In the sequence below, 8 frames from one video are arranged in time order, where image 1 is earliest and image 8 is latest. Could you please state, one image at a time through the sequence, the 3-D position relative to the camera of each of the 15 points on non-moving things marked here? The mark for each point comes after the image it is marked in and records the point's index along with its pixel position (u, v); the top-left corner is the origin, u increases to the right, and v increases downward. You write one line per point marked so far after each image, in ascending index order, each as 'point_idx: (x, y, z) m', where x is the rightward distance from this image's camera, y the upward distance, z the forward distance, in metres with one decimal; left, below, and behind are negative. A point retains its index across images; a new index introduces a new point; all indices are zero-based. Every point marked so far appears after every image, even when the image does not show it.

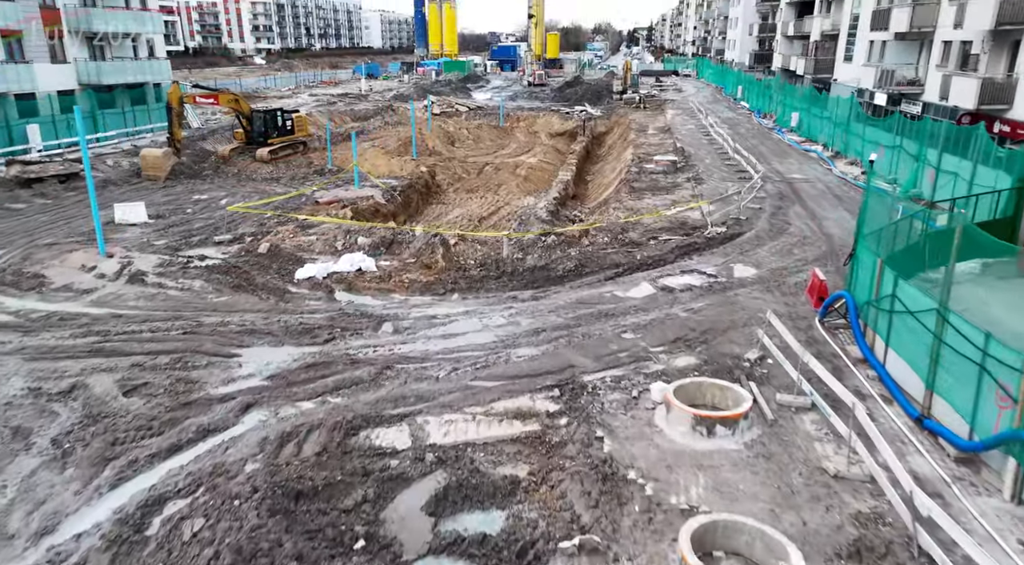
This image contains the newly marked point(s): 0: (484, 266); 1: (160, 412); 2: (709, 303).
0: (-0.5, +0.3, +12.7) m
1: (-4.0, -1.5, +7.5) m
2: (+3.0, -0.3, +10.2) m
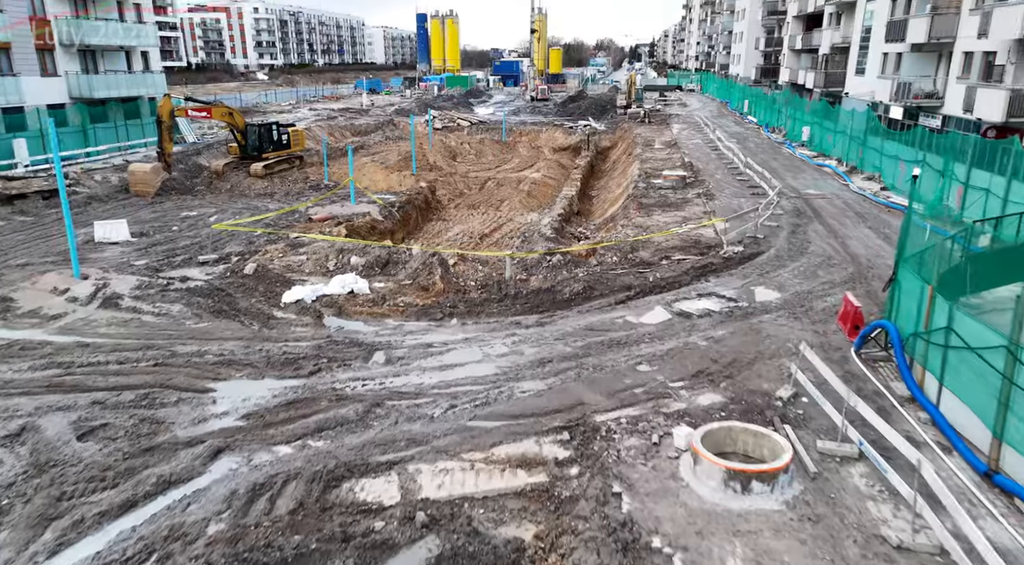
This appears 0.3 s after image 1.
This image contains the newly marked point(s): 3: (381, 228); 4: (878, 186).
0: (-0.5, -0.1, +11.8) m
1: (-4.0, -1.8, +6.6) m
2: (+3.1, -0.7, +9.3) m
3: (-3.4, +1.4, +17.2) m
4: (+10.2, +2.7, +18.4) m
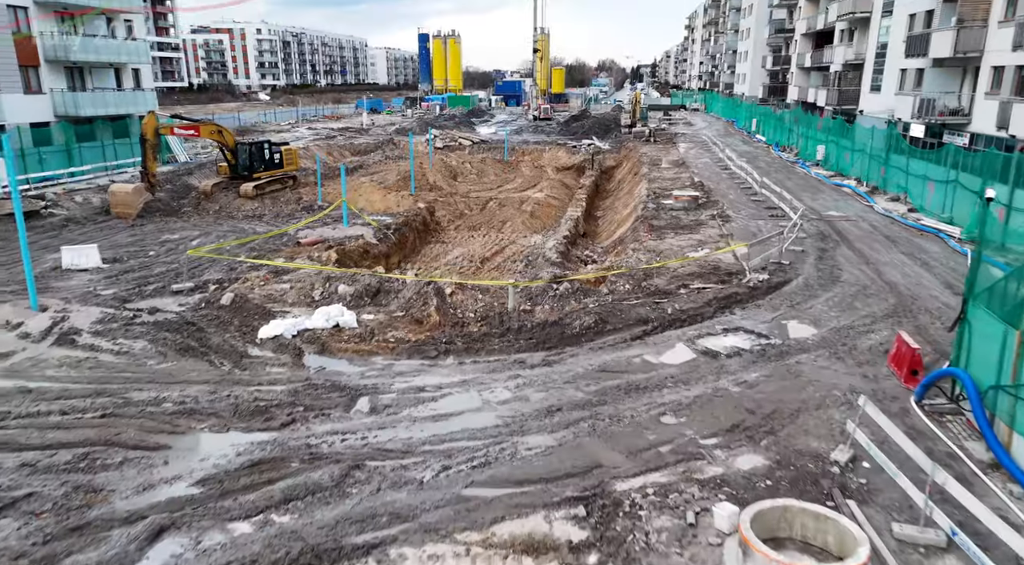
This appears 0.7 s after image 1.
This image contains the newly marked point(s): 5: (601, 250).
0: (-0.4, -0.6, +10.7) m
1: (-3.9, -2.1, +5.4) m
2: (+3.1, -1.1, +8.2) m
3: (-3.4, +0.7, +16.1) m
4: (+10.2, +2.0, +17.3) m
5: (+2.6, +0.9, +19.1) m
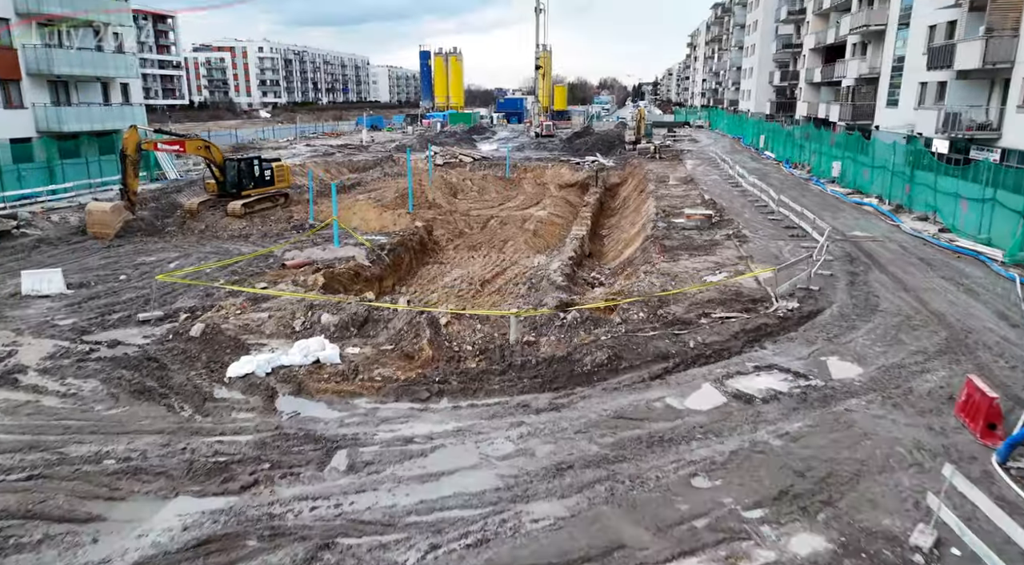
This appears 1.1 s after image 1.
0: (-0.4, -1.0, +9.5) m
1: (-3.9, -2.4, +4.2) m
2: (+3.1, -1.5, +7.0) m
3: (-3.3, +0.1, +15.0) m
4: (+10.3, +1.4, +16.1) m
5: (+2.6, +0.3, +18.0) m
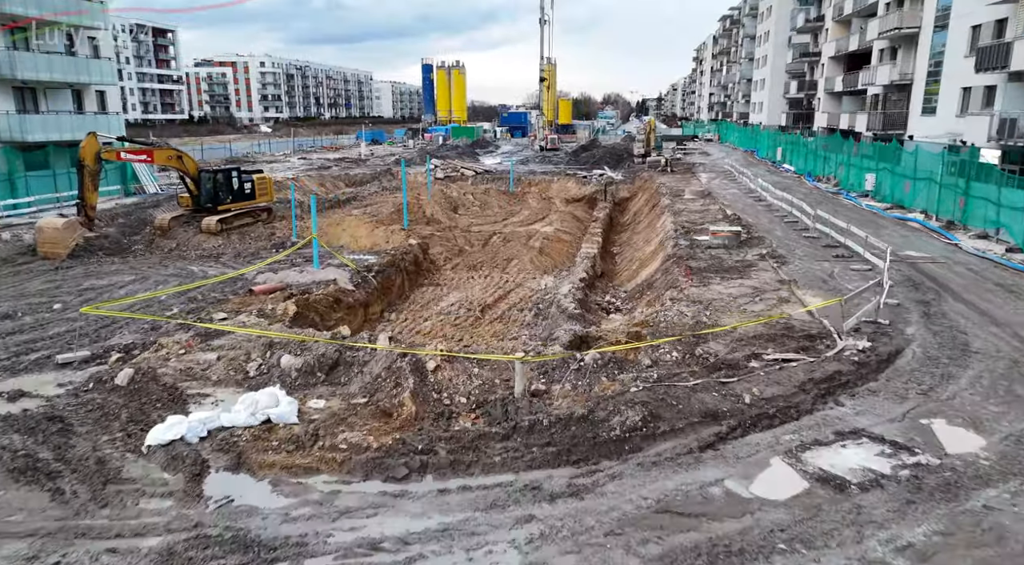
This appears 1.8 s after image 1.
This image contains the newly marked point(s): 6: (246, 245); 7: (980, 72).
0: (-0.3, -1.5, +7.5) m
1: (-3.9, -2.7, +2.2) m
2: (+3.2, -1.9, +4.9) m
3: (-3.2, -0.4, +13.0) m
4: (+10.4, +0.8, +14.1) m
5: (+2.7, -0.3, +16.0) m
6: (-7.0, +1.0, +17.4) m
7: (+13.4, +6.0, +19.0) m
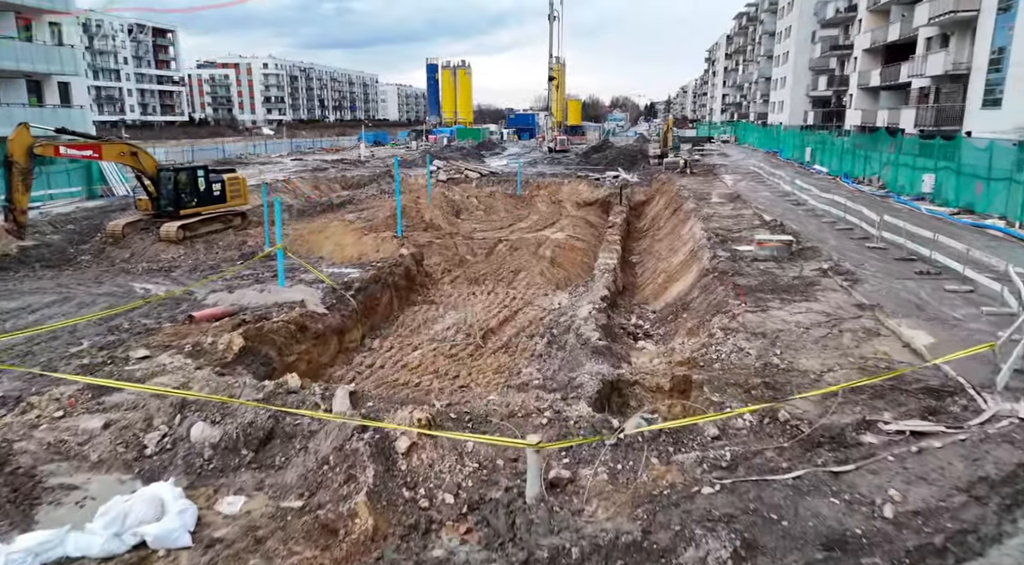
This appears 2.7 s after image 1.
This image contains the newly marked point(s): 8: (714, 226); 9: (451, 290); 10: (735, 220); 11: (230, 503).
0: (-0.3, -1.8, +4.9) m
1: (-3.8, -3.0, -0.3) m
2: (+3.2, -2.2, +2.3) m
3: (-3.1, -0.8, +10.5) m
4: (+10.5, +0.4, +11.5) m
5: (+2.9, -0.7, +13.4) m
6: (-6.8, +0.6, +15.0) m
7: (+13.6, +5.6, +16.4) m
8: (+5.7, +1.6, +18.8) m
9: (-1.5, -0.2, +15.9) m
10: (+6.5, +1.8, +19.4) m
11: (-2.2, -1.7, +5.1) m
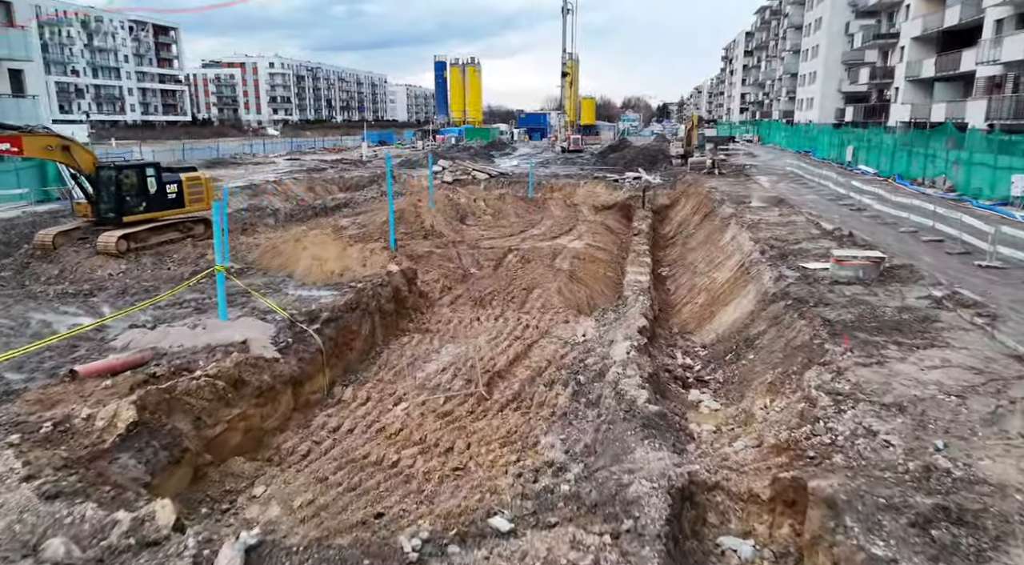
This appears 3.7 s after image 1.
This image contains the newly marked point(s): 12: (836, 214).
0: (-0.2, -2.2, +2.0) m
1: (-3.8, -3.4, -3.1) m
2: (+3.3, -2.6, -0.6) m
3: (-2.9, -1.2, +7.7) m
4: (+10.7, -0.1, +8.4) m
5: (+3.1, -1.2, +10.5) m
6: (-6.6, +0.2, +12.2) m
7: (+13.9, +5.1, +13.3) m
8: (+6.0, +1.1, +15.9) m
9: (-1.2, -0.6, +13.0) m
10: (+6.8, +1.4, +16.4) m
11: (-2.1, -2.1, +2.3) m
12: (+8.6, +1.8, +17.6) m
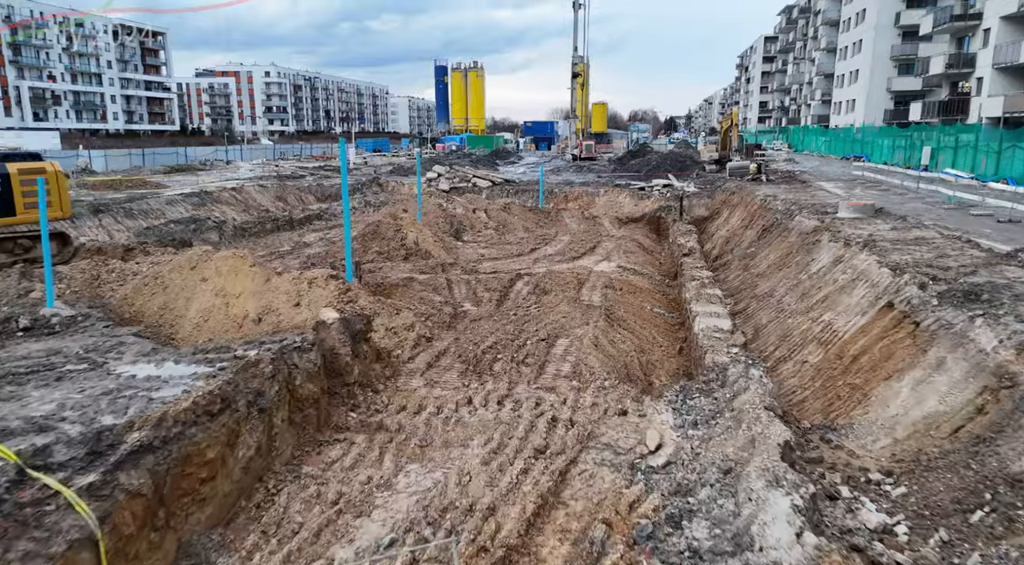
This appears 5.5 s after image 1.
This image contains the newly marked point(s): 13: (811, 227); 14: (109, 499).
0: (-0.1, -2.6, -3.2) m
1: (-3.8, -3.7, -8.4) m
2: (+3.4, -3.0, -5.9) m
3: (-2.8, -1.7, +2.5) m
4: (+10.9, -0.7, +3.2) m
5: (+3.2, -1.8, +5.2) m
6: (-6.4, -0.4, +7.0) m
7: (+14.1, +4.4, +8.1) m
8: (+6.2, +0.4, +10.6) m
9: (-1.0, -1.3, +7.8) m
10: (+7.0, +0.6, +11.2) m
11: (-2.0, -2.5, -2.9) m
12: (+8.8, +1.0, +12.4) m
13: (+6.8, +1.3, +15.1) m
14: (-2.6, -1.3, +4.2) m
